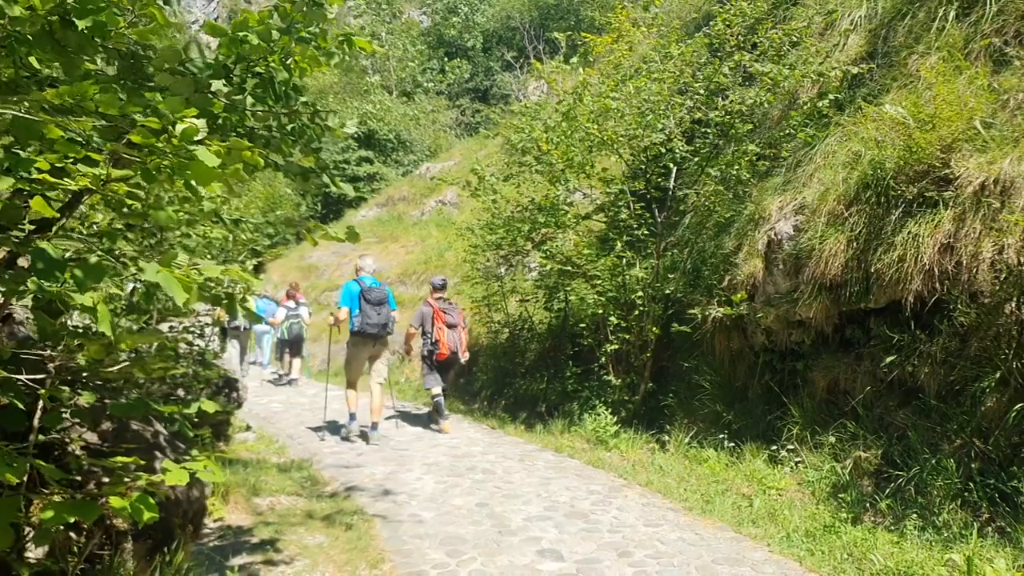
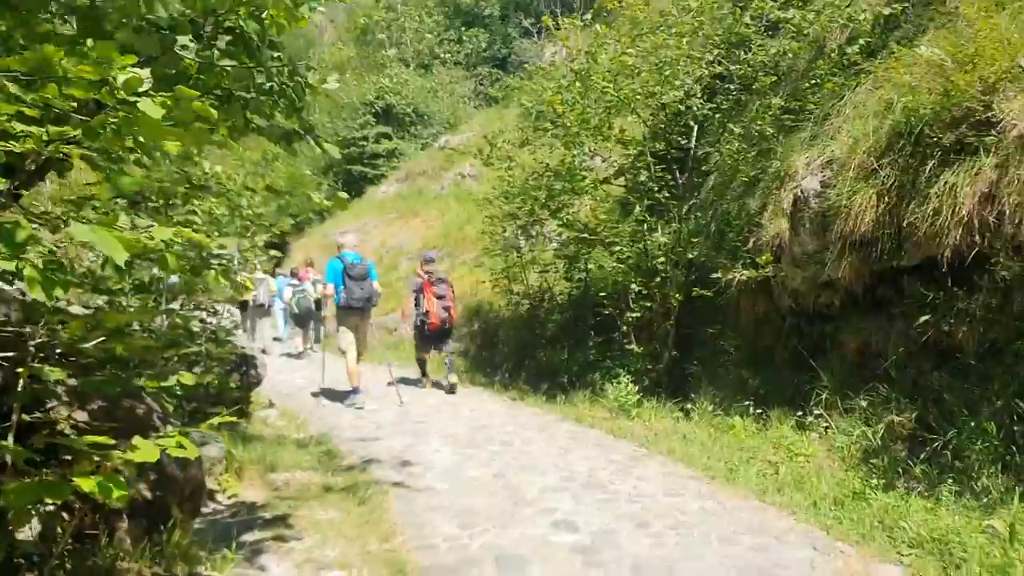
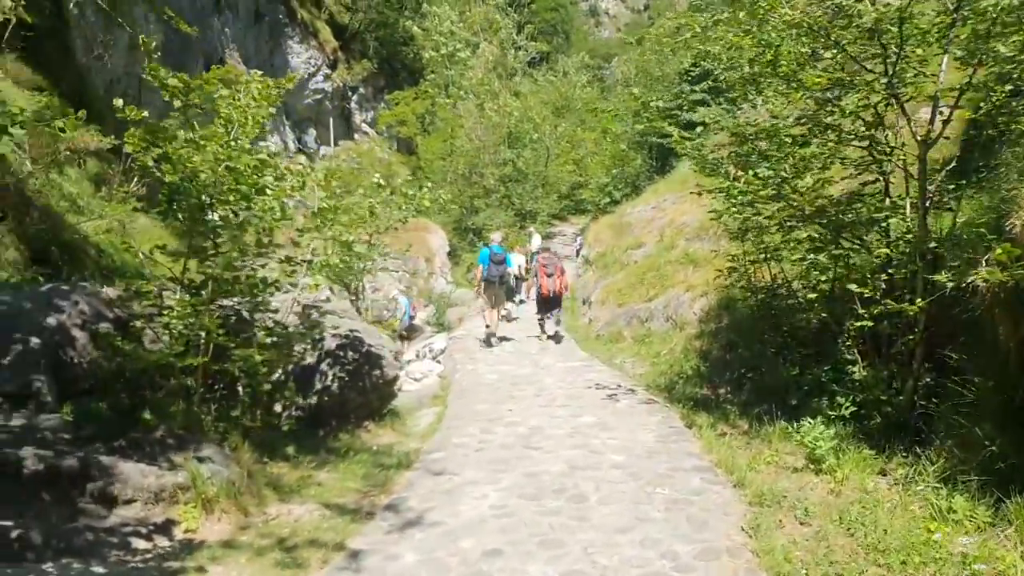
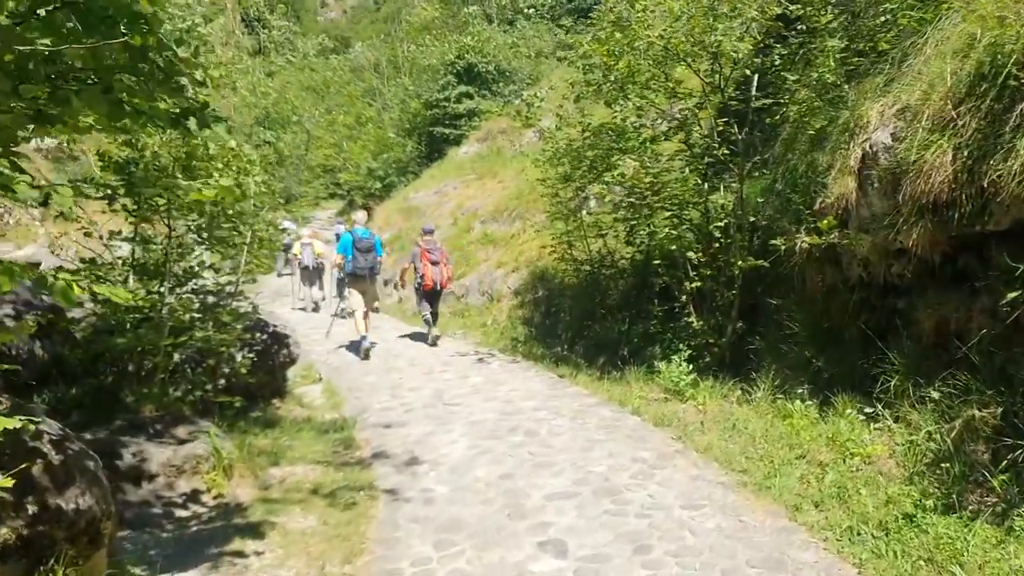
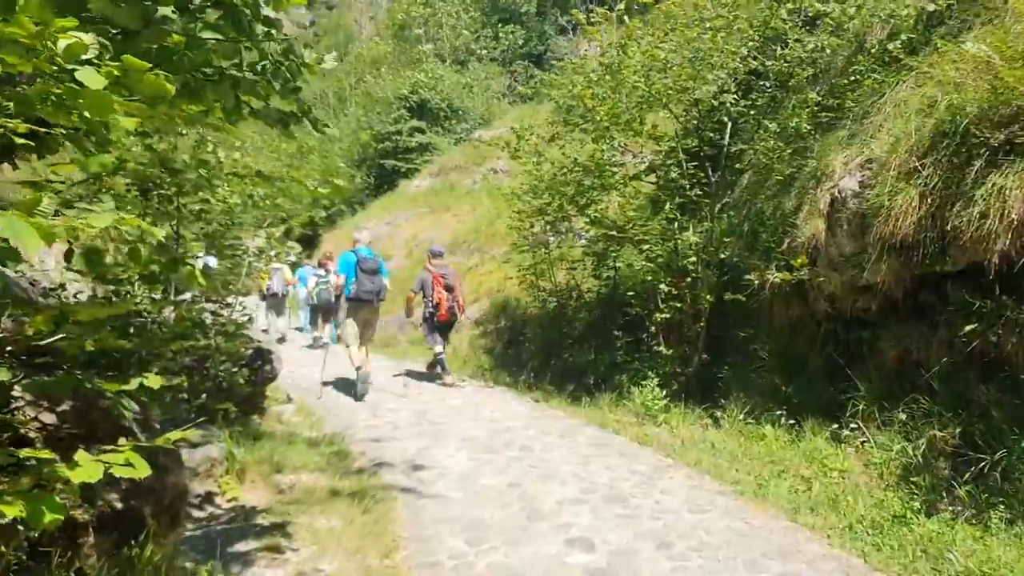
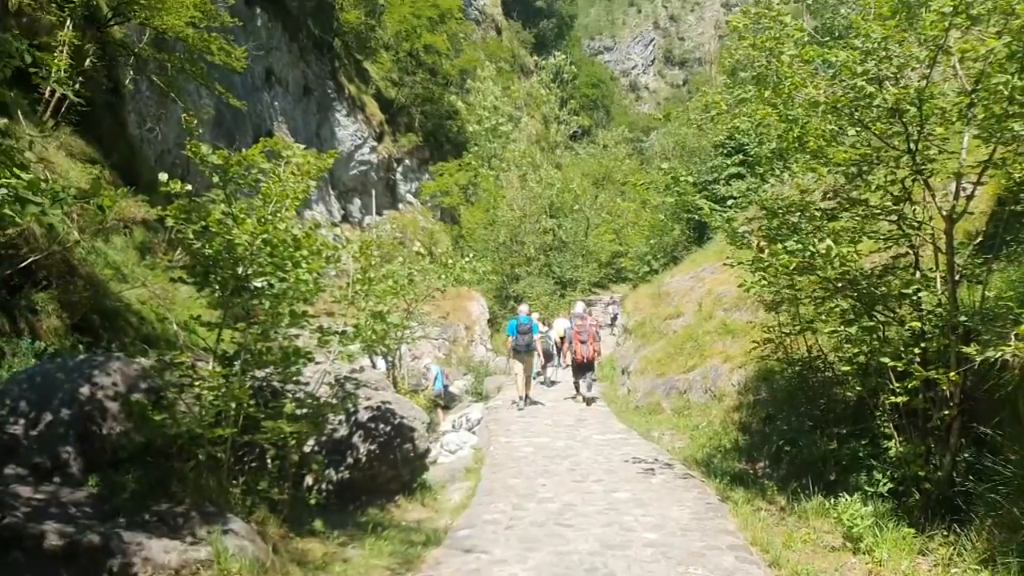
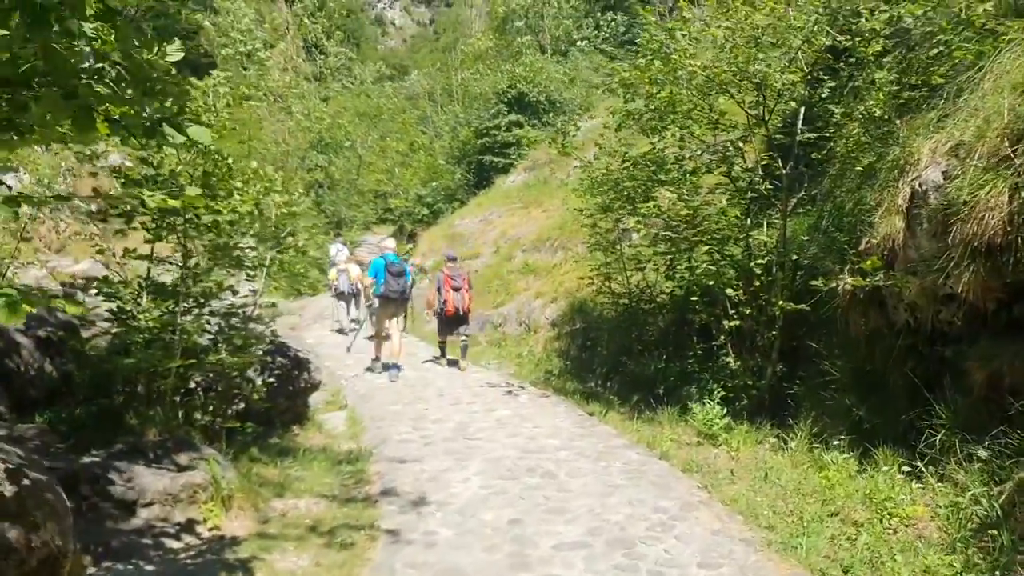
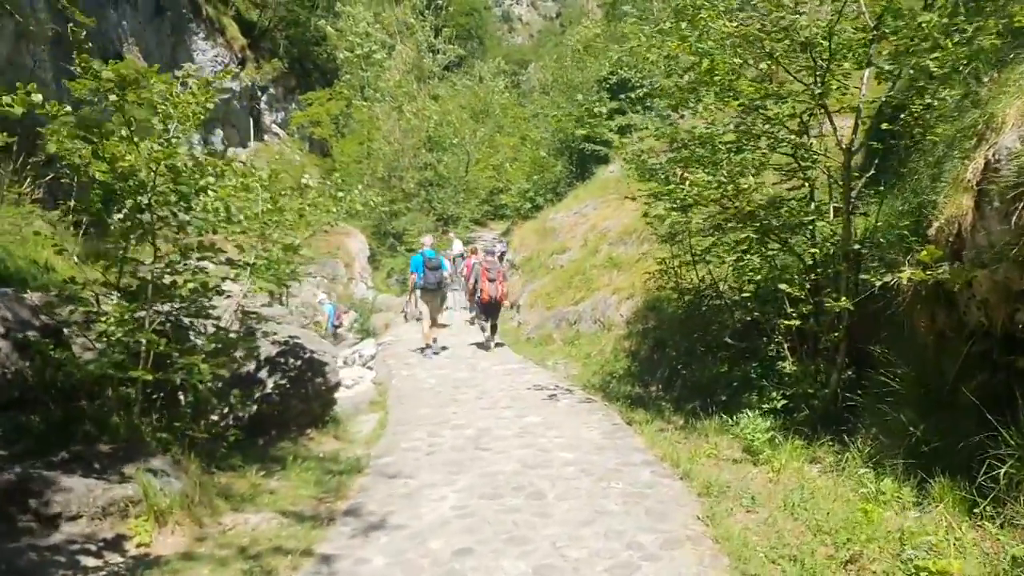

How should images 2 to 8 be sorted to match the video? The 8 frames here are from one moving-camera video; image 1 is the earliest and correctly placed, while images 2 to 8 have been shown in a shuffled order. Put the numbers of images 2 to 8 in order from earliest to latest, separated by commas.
2, 5, 4, 7, 8, 3, 6
